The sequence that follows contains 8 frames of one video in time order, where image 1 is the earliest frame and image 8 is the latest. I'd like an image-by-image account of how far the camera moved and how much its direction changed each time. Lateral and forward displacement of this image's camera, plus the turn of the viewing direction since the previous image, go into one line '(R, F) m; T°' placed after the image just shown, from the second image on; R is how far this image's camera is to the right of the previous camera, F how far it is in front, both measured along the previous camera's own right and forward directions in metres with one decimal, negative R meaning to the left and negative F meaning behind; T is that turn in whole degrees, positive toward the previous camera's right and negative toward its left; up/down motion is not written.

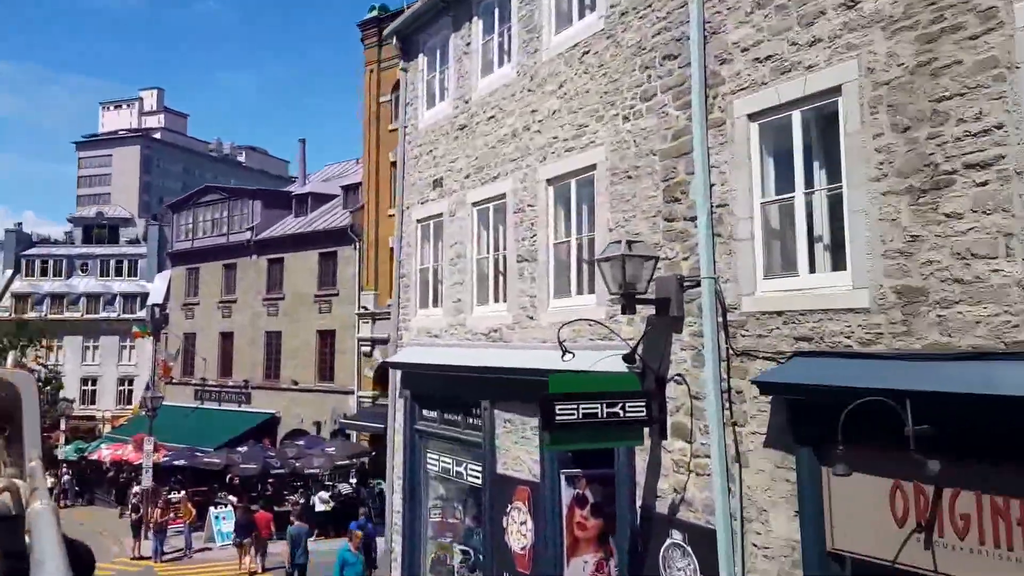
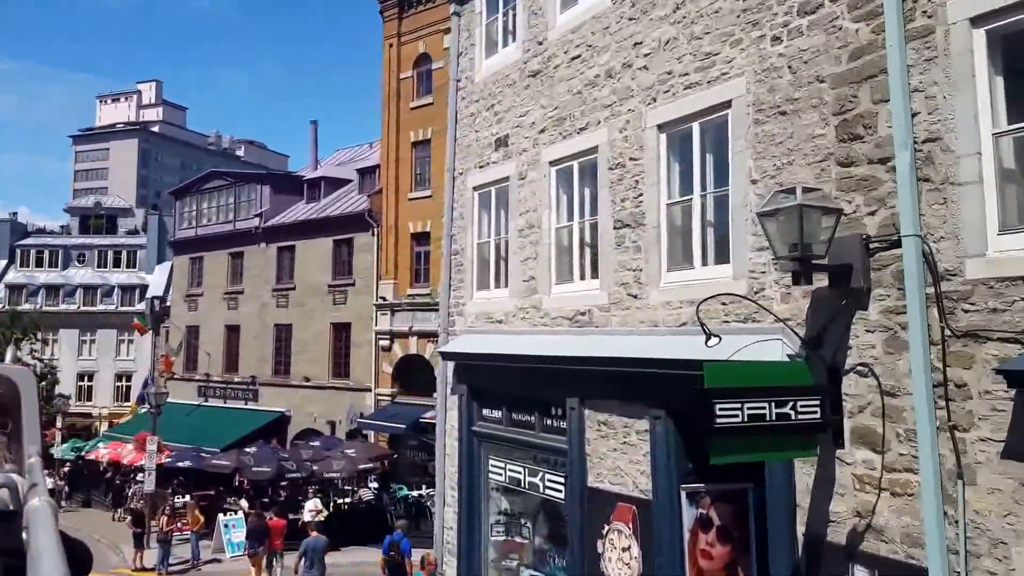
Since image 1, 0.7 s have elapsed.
(-1.0, +1.8) m; 0°
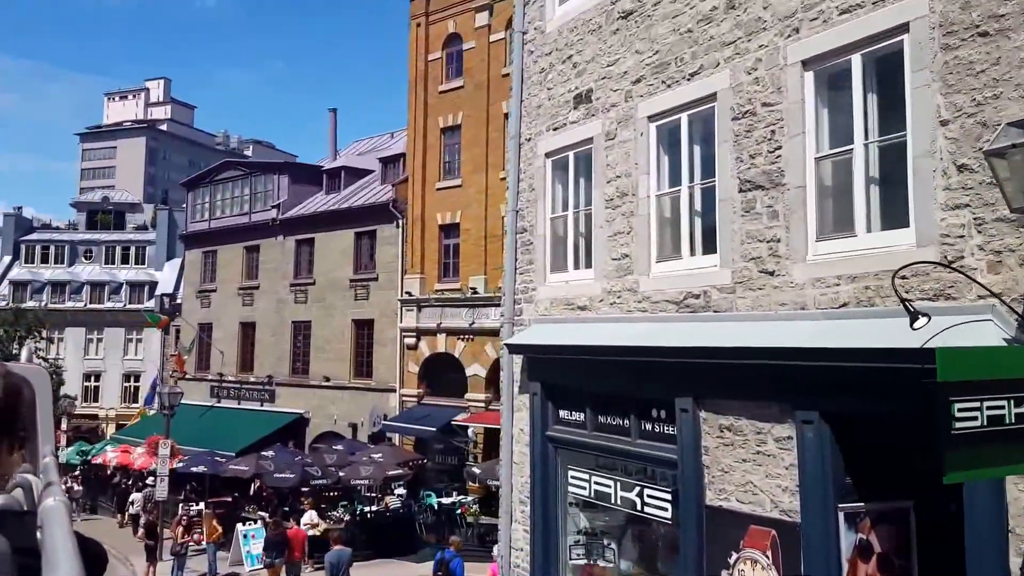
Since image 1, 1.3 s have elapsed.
(-0.7, +1.3) m; 0°
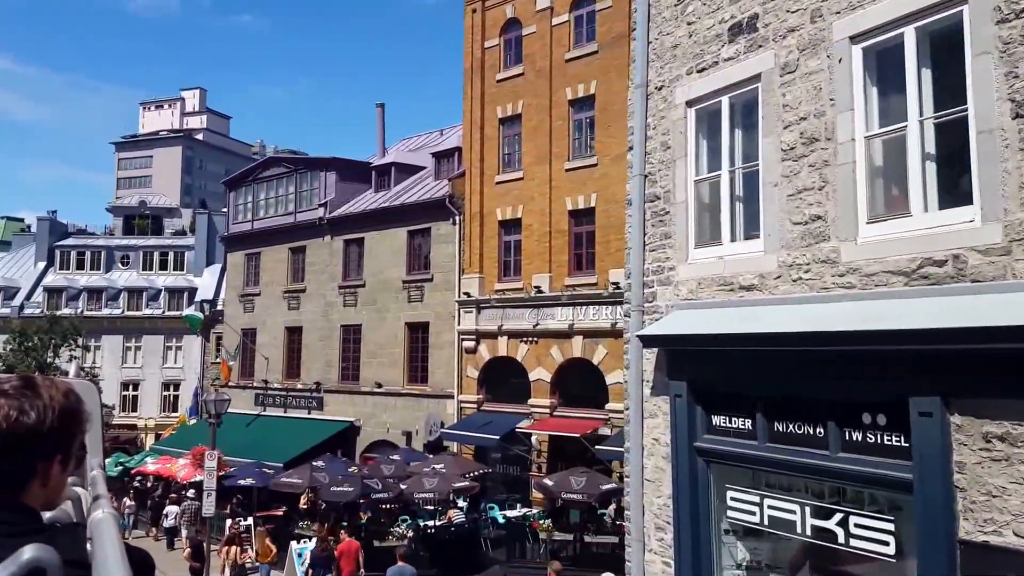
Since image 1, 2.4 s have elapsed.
(-0.9, +1.5) m; -2°
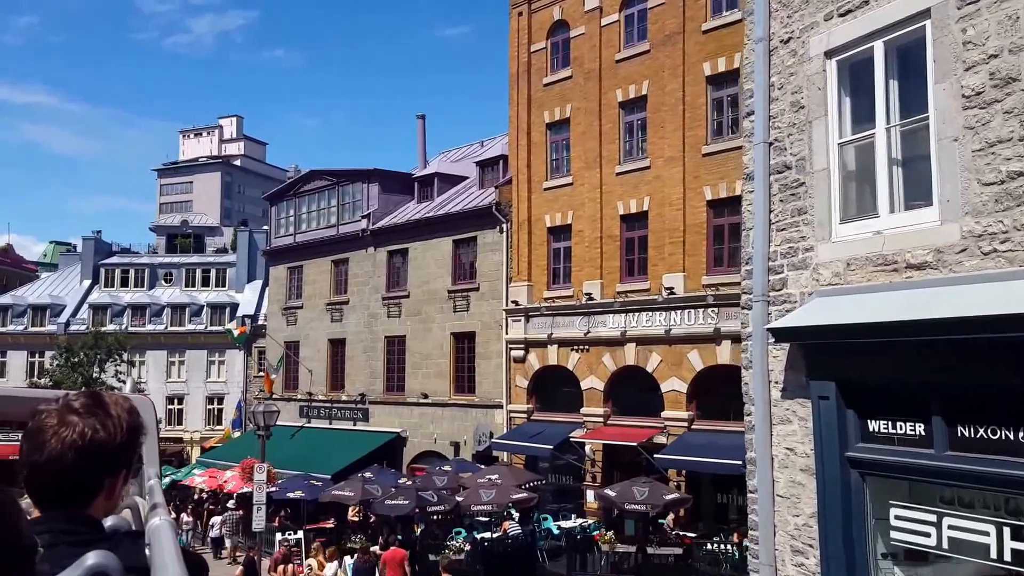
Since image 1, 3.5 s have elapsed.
(-0.5, +0.7) m; -2°
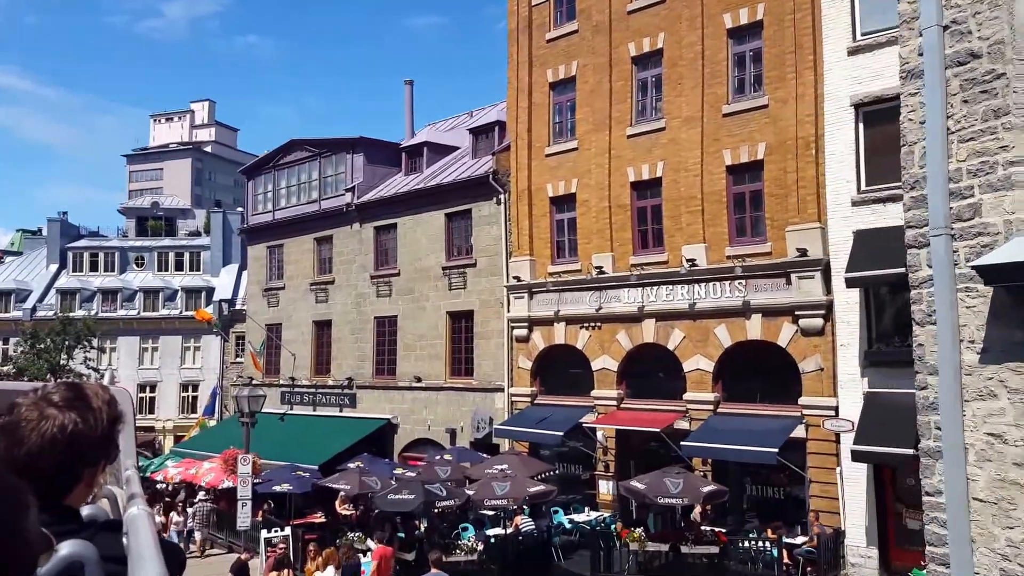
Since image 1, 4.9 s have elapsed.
(-0.7, +1.8) m; +2°
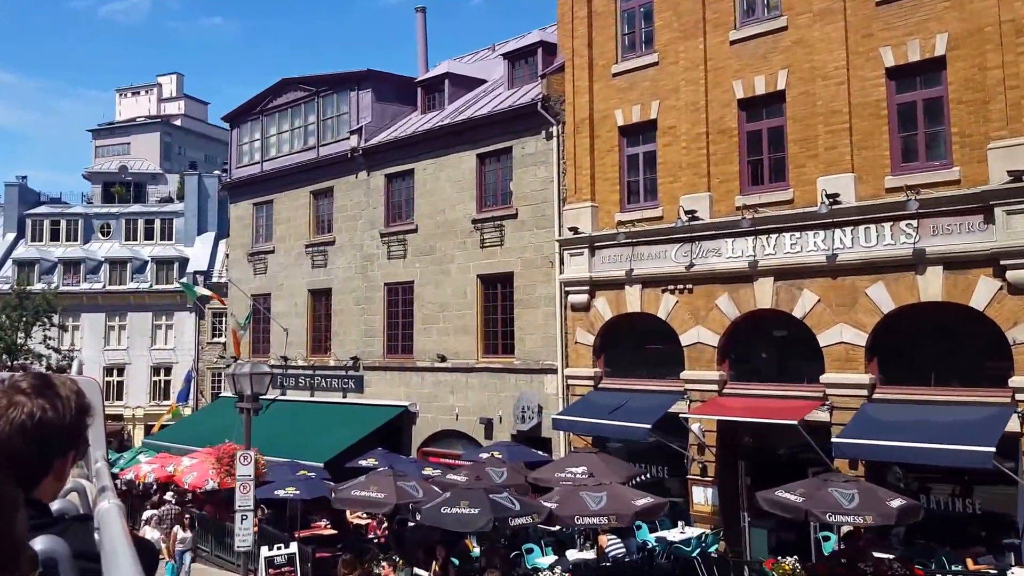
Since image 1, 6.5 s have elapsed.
(-1.7, +4.7) m; +2°
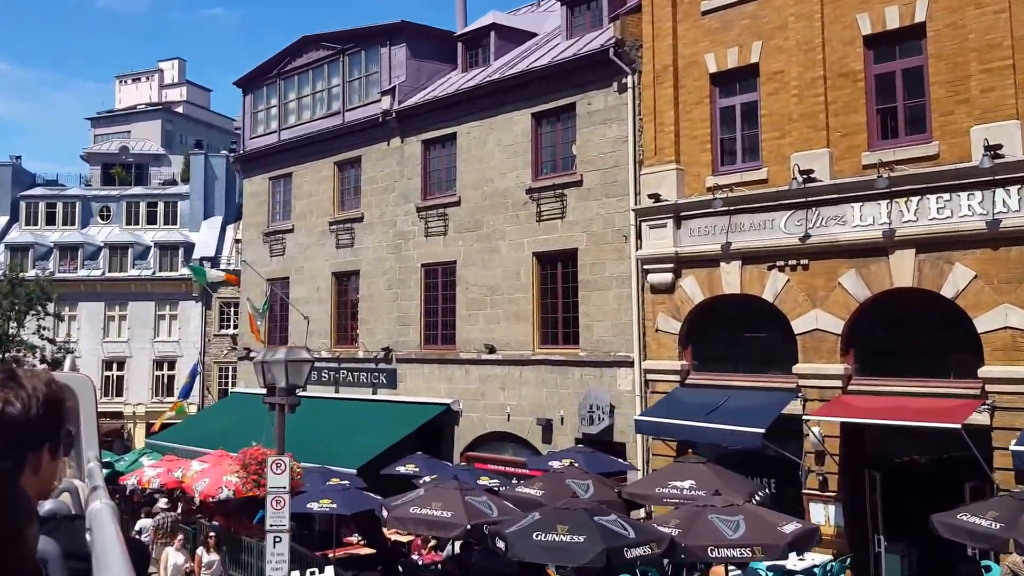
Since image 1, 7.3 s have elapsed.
(-1.3, +2.7) m; 0°
